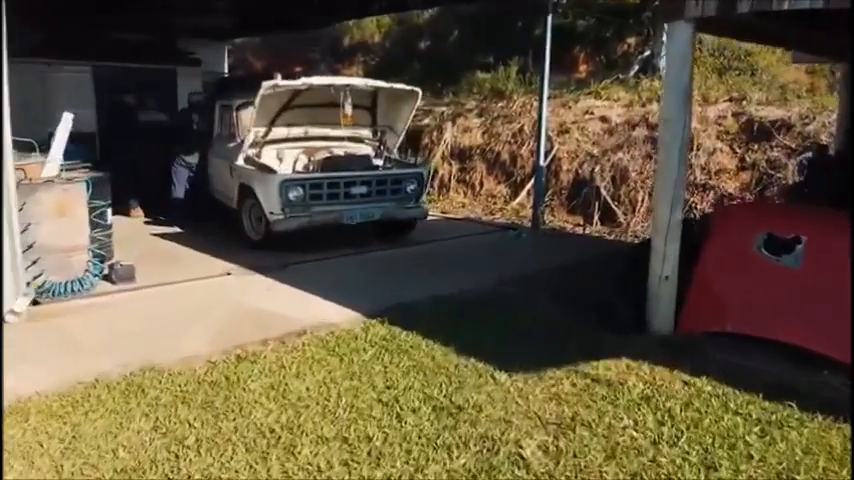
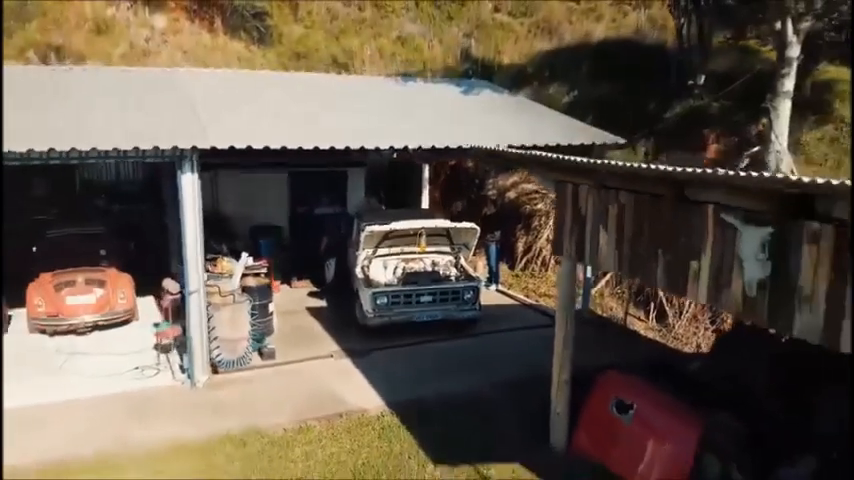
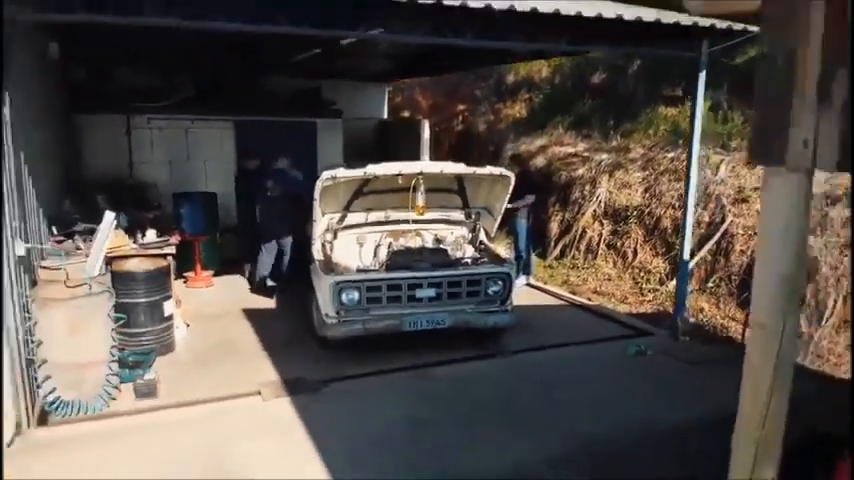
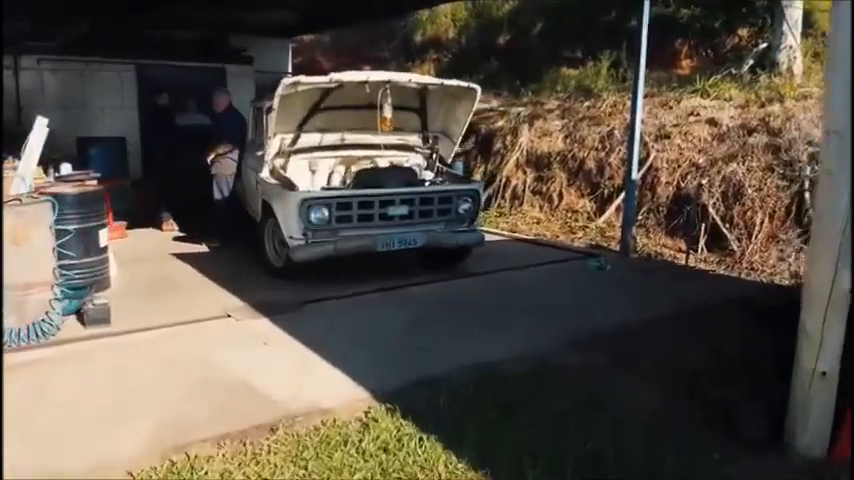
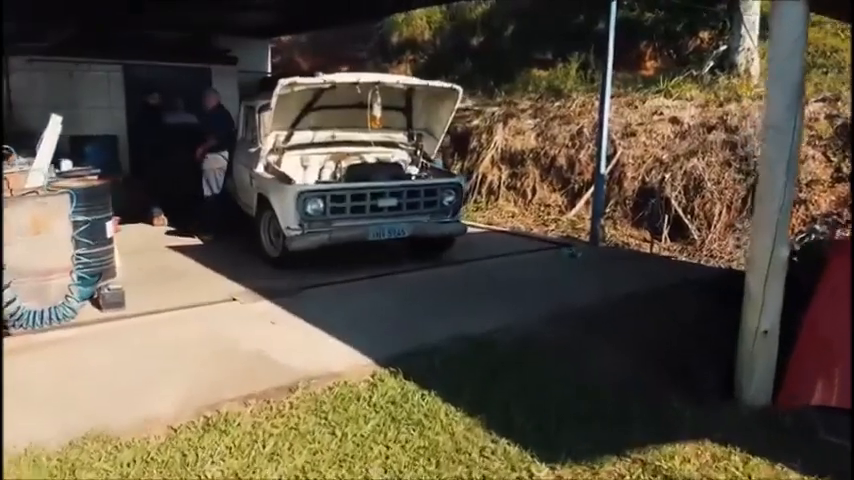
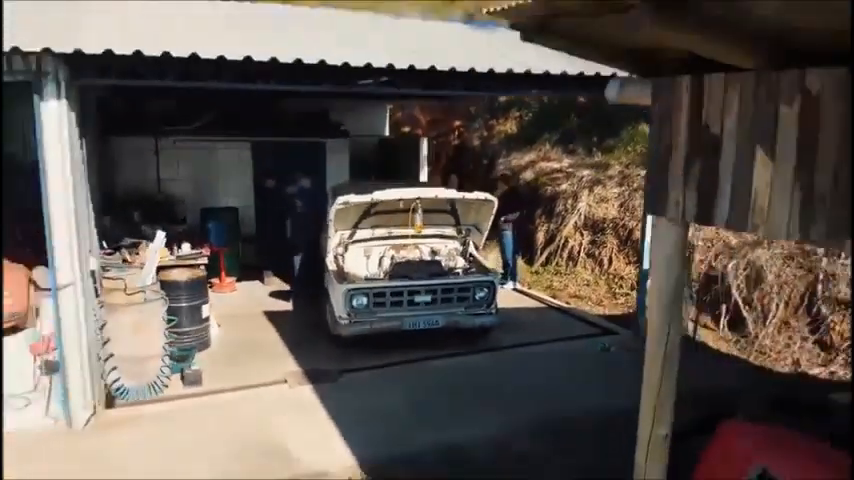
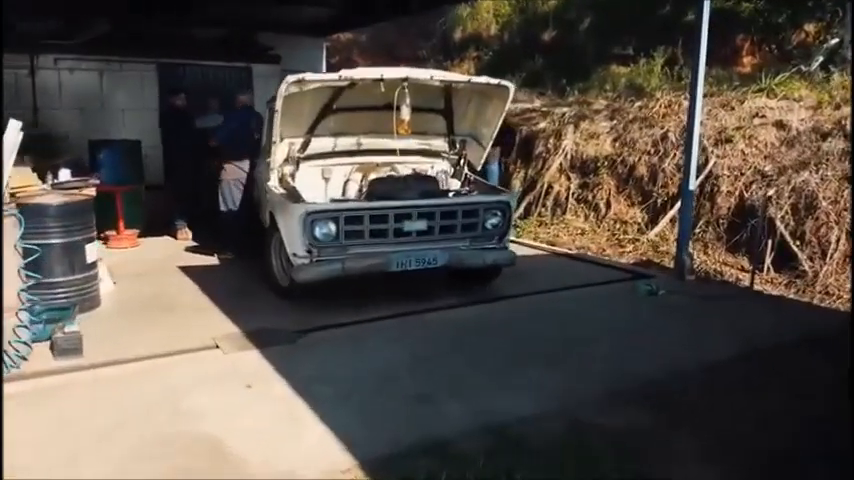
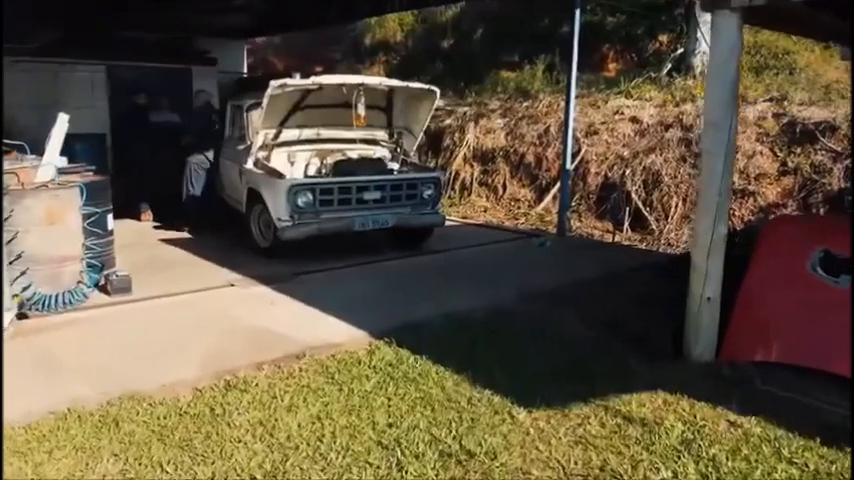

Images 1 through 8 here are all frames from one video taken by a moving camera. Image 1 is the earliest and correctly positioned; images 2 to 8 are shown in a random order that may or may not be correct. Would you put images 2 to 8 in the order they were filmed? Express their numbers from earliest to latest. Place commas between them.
8, 5, 4, 7, 3, 6, 2
